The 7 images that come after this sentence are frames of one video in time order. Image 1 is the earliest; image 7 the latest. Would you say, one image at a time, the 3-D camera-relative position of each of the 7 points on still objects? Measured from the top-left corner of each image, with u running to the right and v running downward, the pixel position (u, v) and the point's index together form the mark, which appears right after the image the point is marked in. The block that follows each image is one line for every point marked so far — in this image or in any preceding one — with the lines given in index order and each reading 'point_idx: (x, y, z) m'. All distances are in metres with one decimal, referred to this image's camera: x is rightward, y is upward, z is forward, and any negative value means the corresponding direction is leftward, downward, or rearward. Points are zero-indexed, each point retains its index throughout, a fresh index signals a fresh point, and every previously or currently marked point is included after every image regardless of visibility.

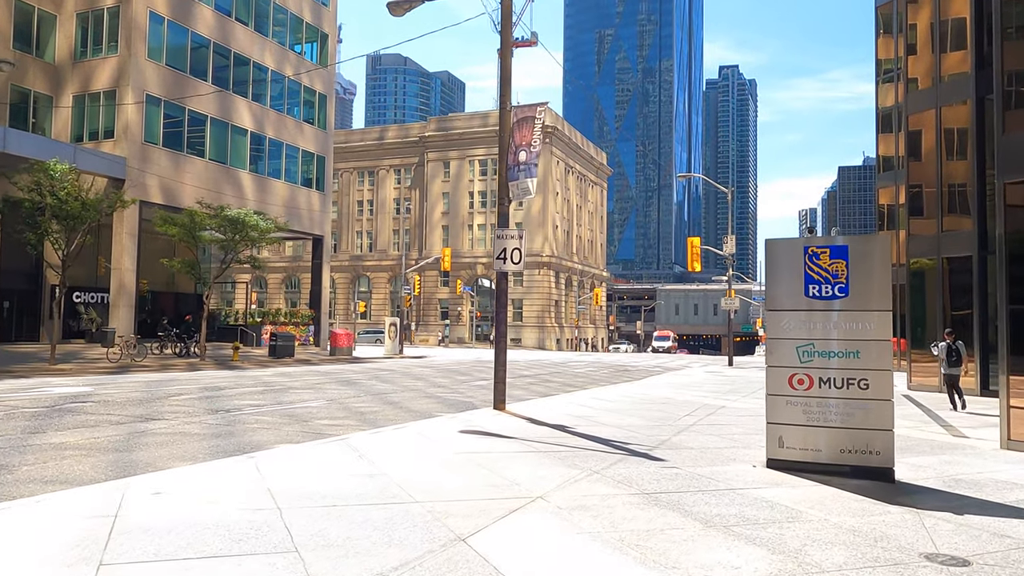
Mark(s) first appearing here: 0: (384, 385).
0: (-3.2, -2.5, +19.3) m
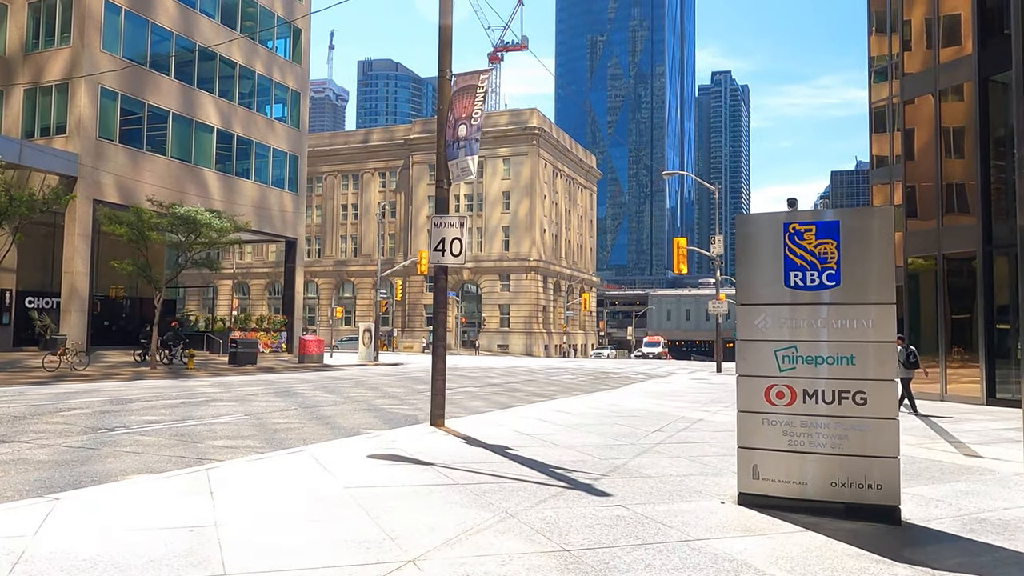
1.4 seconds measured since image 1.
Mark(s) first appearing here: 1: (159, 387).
0: (-4.2, -2.5, +17.3) m
1: (-8.6, -2.4, +18.5) m
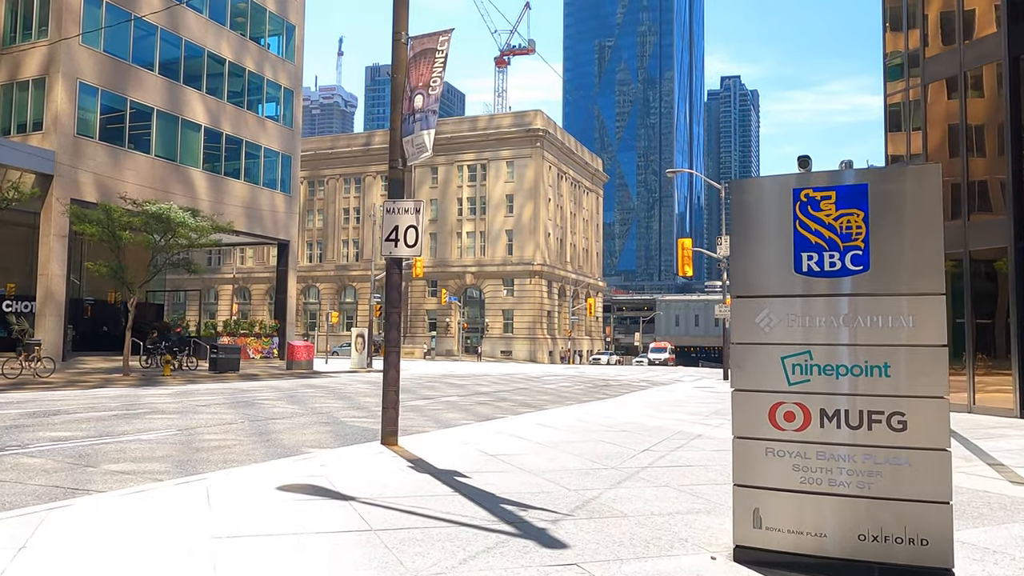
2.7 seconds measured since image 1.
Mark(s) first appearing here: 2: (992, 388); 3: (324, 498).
0: (-4.6, -2.5, +15.7) m
1: (-9.0, -2.4, +16.9) m
2: (+11.5, -2.4, +18.2) m
3: (-1.7, -1.9, +6.7) m
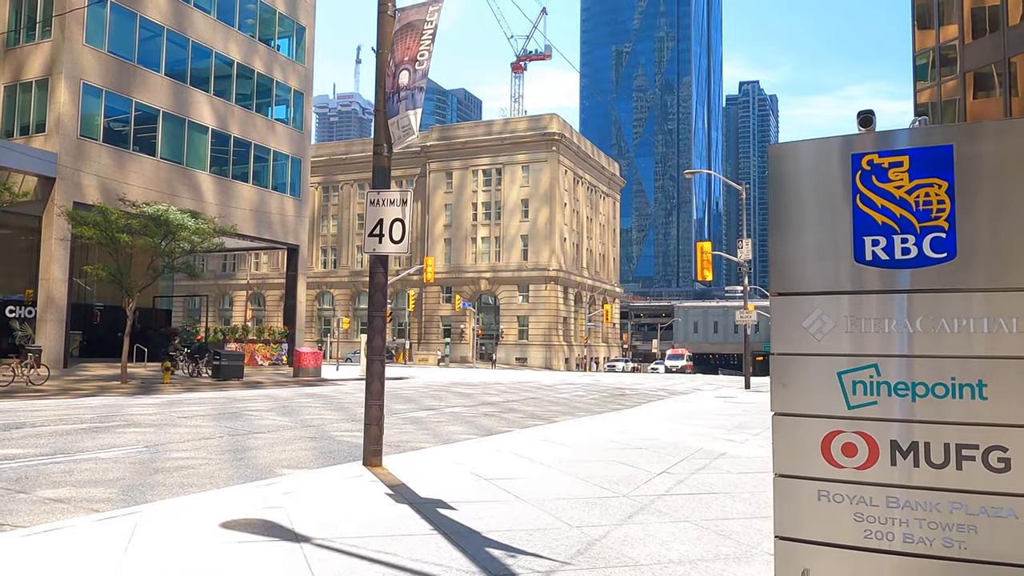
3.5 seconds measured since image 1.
0: (-4.5, -2.5, +14.6) m
1: (-8.9, -2.5, +16.0) m
2: (+11.6, -2.5, +16.7) m
3: (-1.8, -1.9, +5.6) m
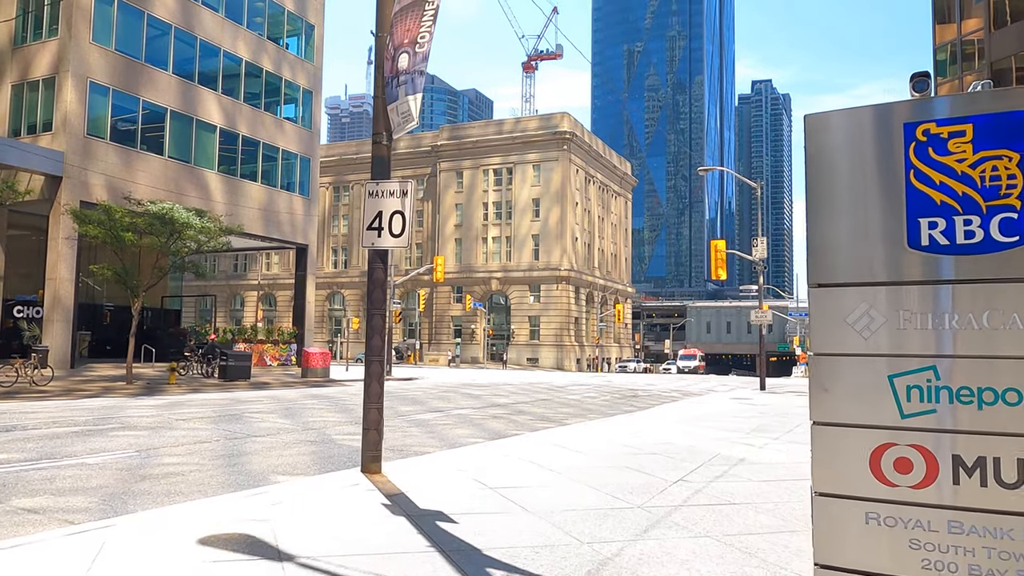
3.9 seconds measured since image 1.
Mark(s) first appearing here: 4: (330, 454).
0: (-4.3, -2.5, +14.2) m
1: (-8.7, -2.5, +15.6) m
2: (+11.8, -2.4, +16.0) m
3: (-1.7, -1.8, +5.1) m
4: (-2.5, -2.3, +10.6) m
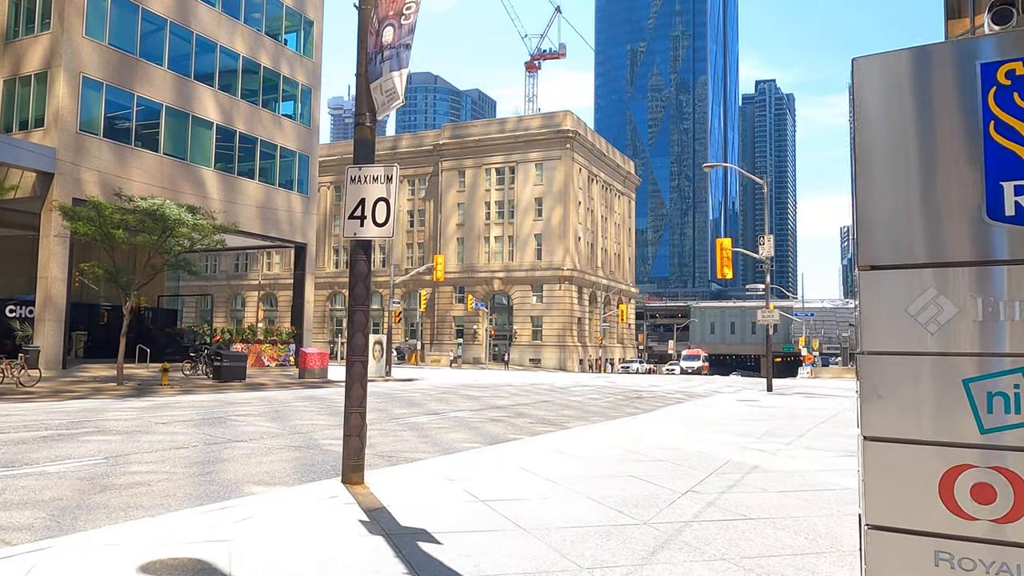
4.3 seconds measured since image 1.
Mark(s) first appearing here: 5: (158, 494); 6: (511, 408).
0: (-4.4, -2.4, +13.5) m
1: (-8.7, -2.4, +14.9) m
2: (+11.8, -2.4, +15.3) m
3: (-1.8, -1.8, +4.4) m
4: (-2.6, -2.3, +9.9) m
5: (-3.5, -2.0, +7.5) m
6: (0.0, -3.1, +19.5) m
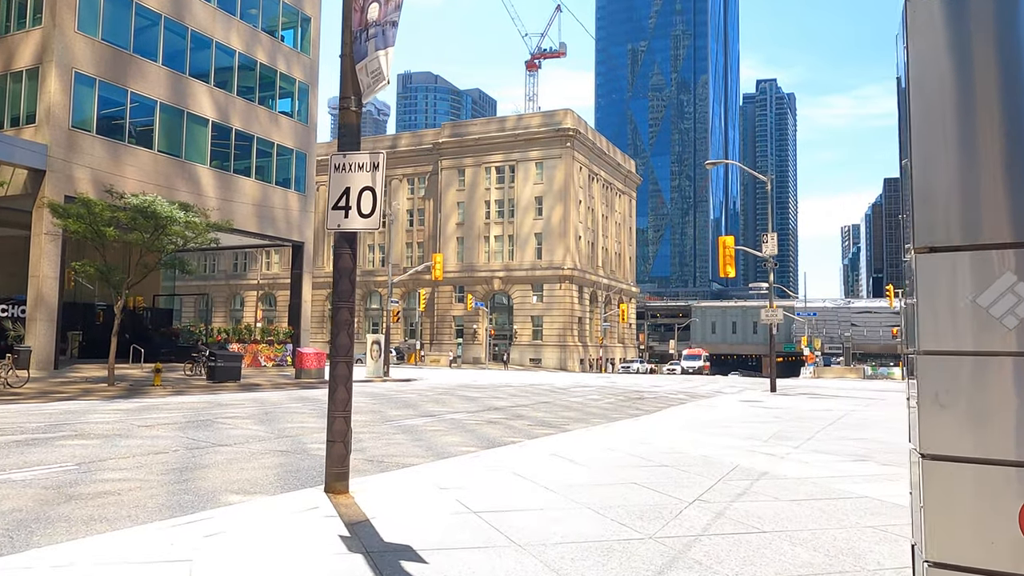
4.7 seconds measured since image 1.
0: (-4.4, -2.4, +13.0) m
1: (-8.8, -2.4, +14.4) m
2: (+11.8, -2.3, +14.7) m
3: (-1.9, -1.7, +3.9) m
4: (-2.6, -2.2, +9.4) m
5: (-3.5, -2.0, +7.0) m
6: (-0.1, -3.0, +18.9) m
